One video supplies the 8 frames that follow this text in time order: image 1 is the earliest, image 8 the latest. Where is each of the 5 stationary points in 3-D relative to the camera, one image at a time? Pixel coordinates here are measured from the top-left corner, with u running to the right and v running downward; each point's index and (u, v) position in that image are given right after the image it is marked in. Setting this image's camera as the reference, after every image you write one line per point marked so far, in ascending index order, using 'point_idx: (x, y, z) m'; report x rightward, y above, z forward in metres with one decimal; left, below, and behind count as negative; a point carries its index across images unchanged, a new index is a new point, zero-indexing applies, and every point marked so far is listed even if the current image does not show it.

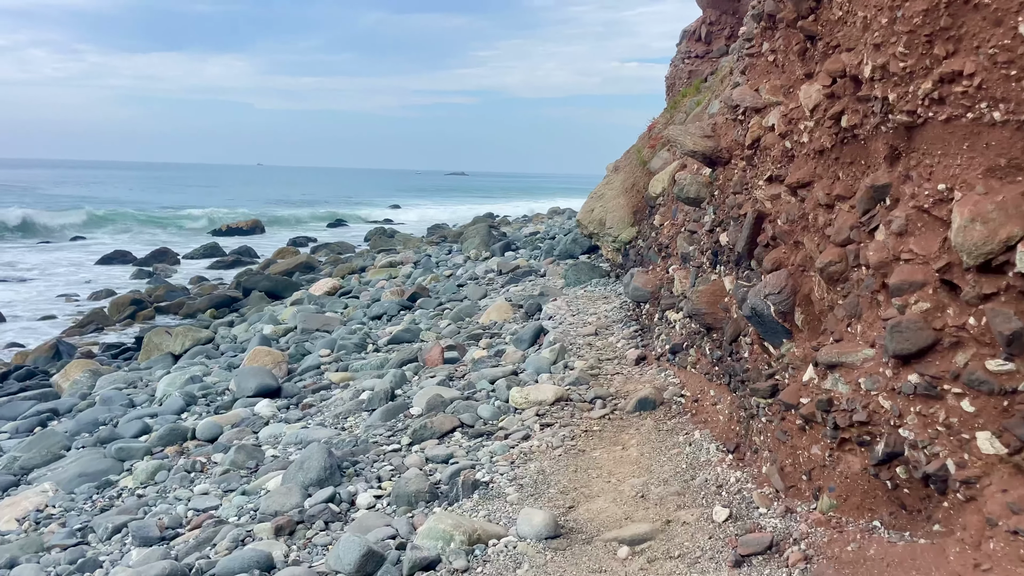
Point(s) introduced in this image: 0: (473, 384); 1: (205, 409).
0: (-0.4, -0.9, +7.1) m
1: (-3.2, -1.3, +8.2) m
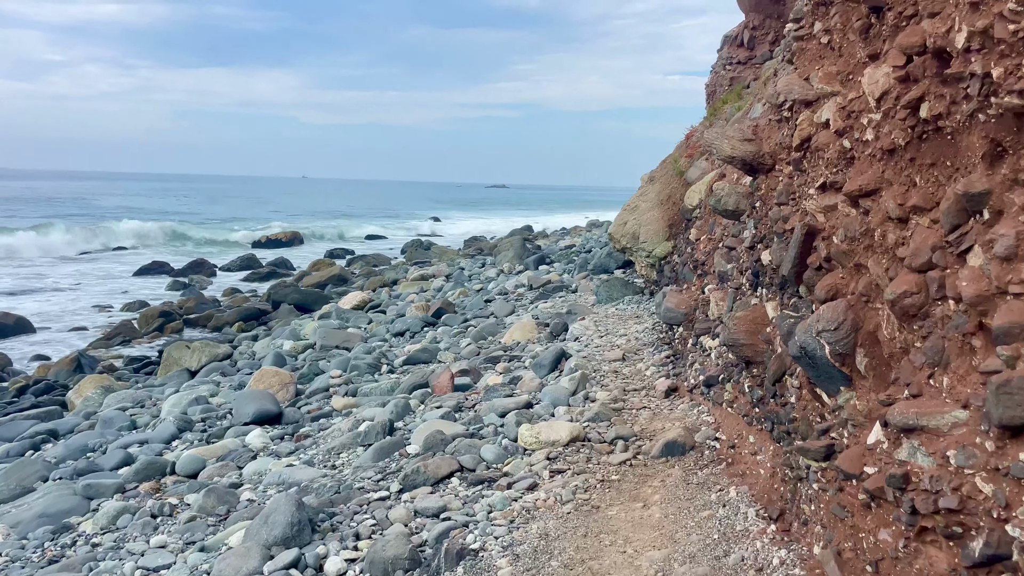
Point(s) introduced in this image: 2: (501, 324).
0: (-0.3, -1.0, +6.3) m
1: (-3.0, -1.4, +7.5) m
2: (-0.2, -0.6, +13.1) m
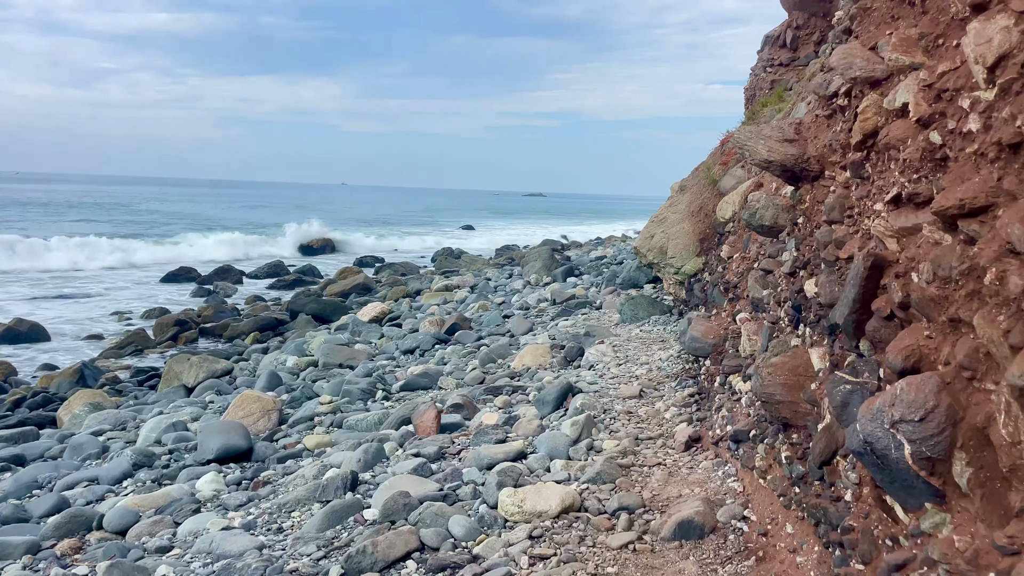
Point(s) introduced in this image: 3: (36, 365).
0: (-0.3, -1.2, +5.3) m
1: (-3.1, -1.6, +6.6) m
2: (+0.1, -0.9, +12.0) m
3: (-11.6, -1.9, +19.2) m
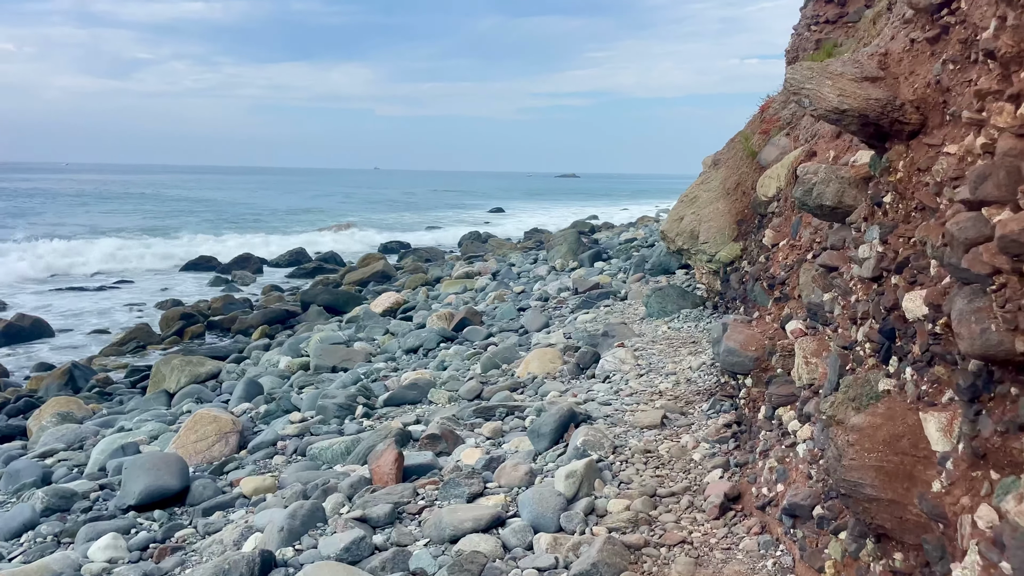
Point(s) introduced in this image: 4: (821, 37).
0: (-0.5, -1.3, +3.9) m
1: (-3.1, -1.7, +5.3) m
2: (+0.2, -0.8, +10.6) m
3: (-11.1, -1.8, +18.3) m
4: (+4.0, +3.3, +10.2) m
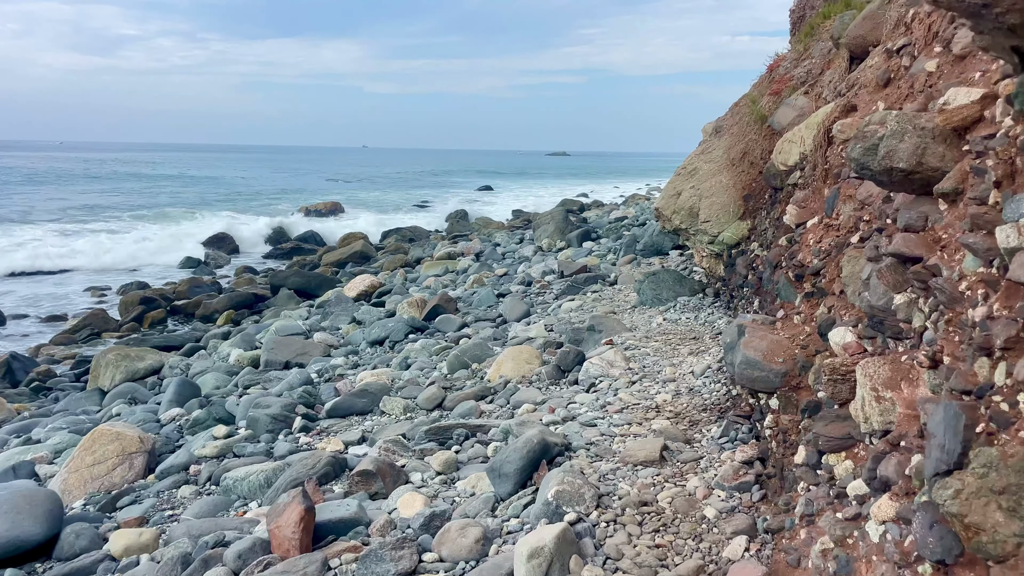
0: (-0.7, -1.3, +2.6) m
1: (-3.4, -1.7, +4.0) m
2: (-0.1, -0.6, +9.3) m
3: (-11.5, -1.4, +16.9) m
4: (+3.7, +3.4, +8.8) m
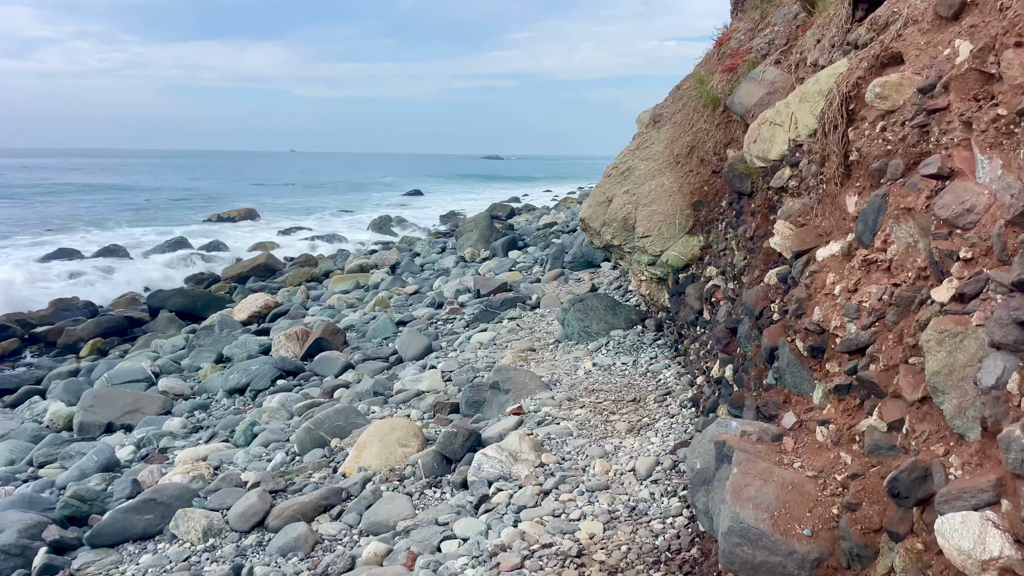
0: (-1.2, -1.6, +0.3) m
1: (-4.0, -2.0, +1.5) m
2: (-1.1, -0.9, +7.1) m
3: (-13.1, -2.0, +13.7) m
4: (+2.6, +3.2, +6.9) m
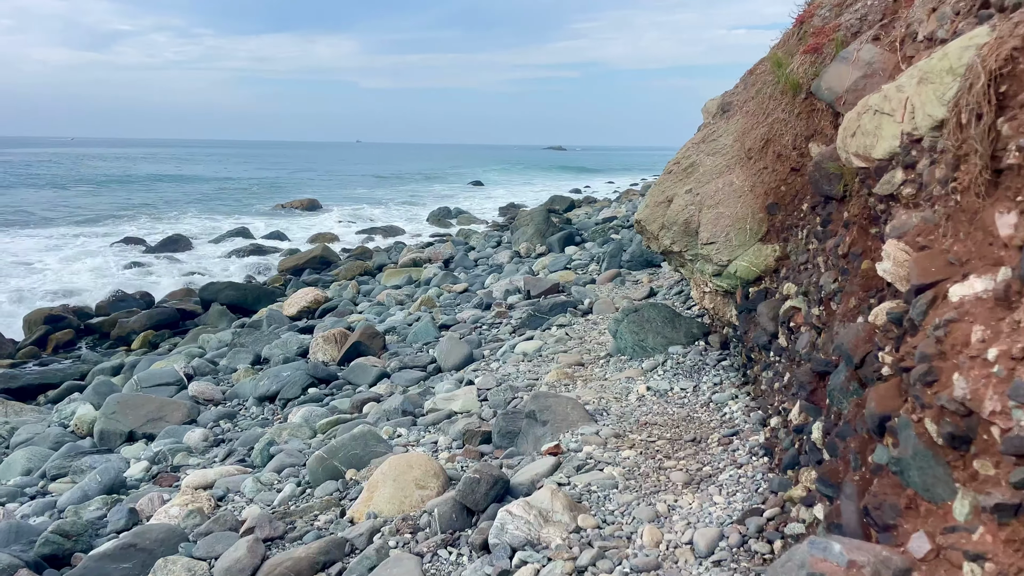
0: (-1.4, -1.8, -0.3) m
1: (-4.0, -2.1, +1.1) m
2: (-0.8, -1.0, +6.4) m
3: (-12.2, -1.8, +13.9) m
4: (+3.0, +3.1, +5.9) m
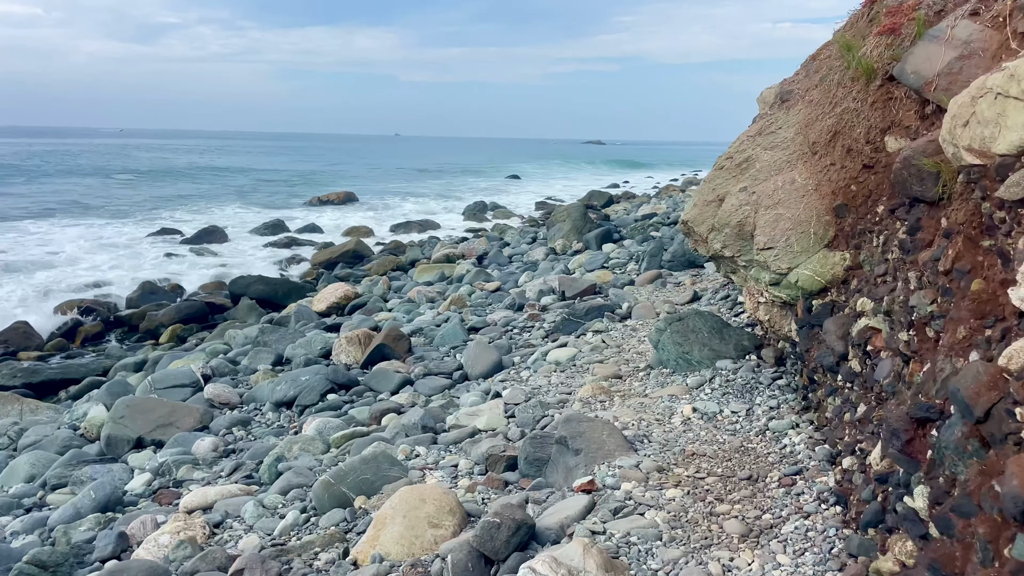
0: (-1.5, -1.8, -0.8) m
1: (-4.1, -2.1, +0.7) m
2: (-0.6, -1.0, +5.8) m
3: (-11.6, -1.6, +13.9) m
4: (+3.2, +3.0, +5.2) m
